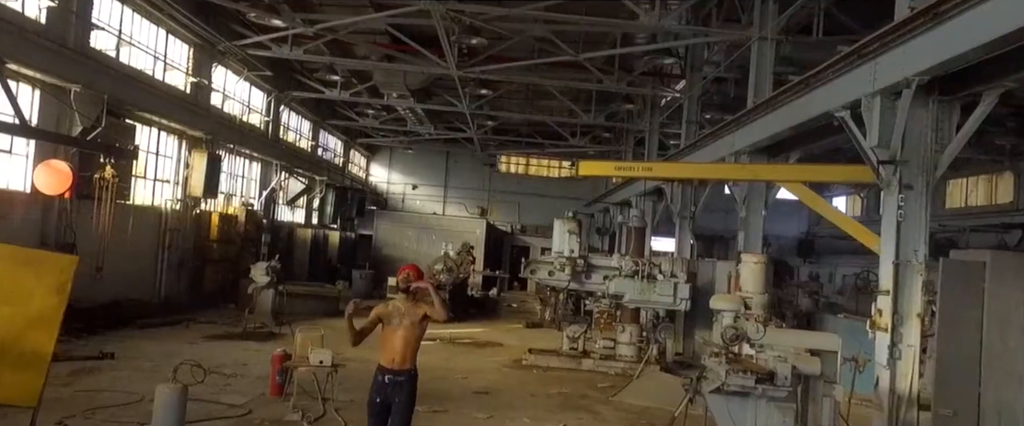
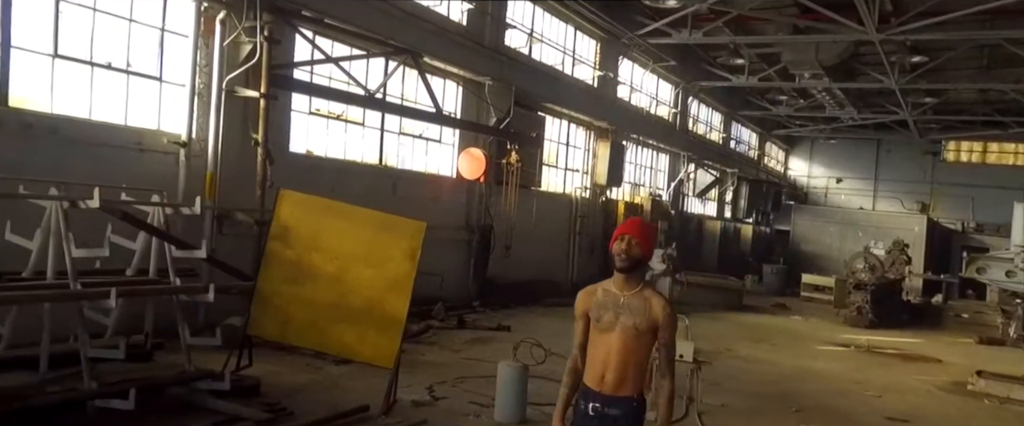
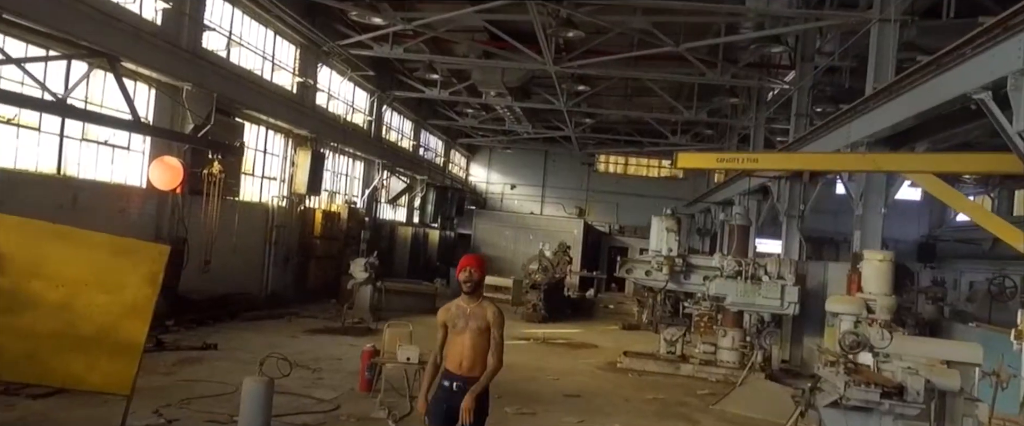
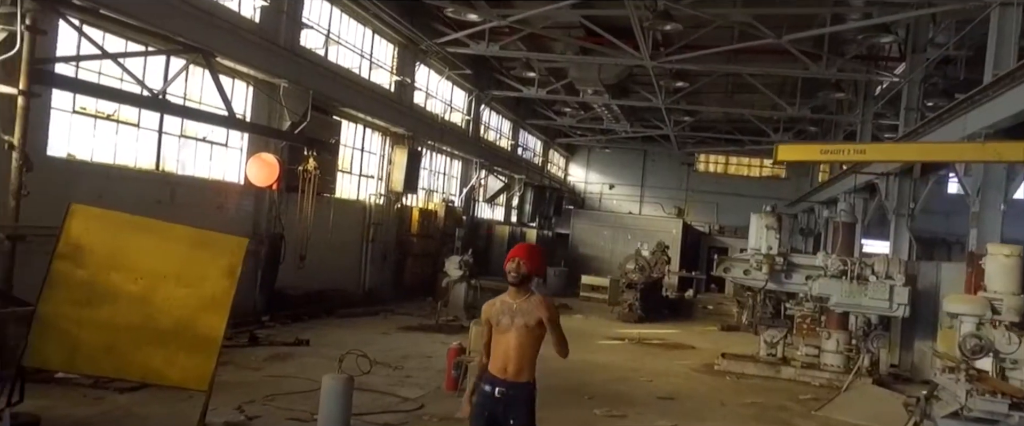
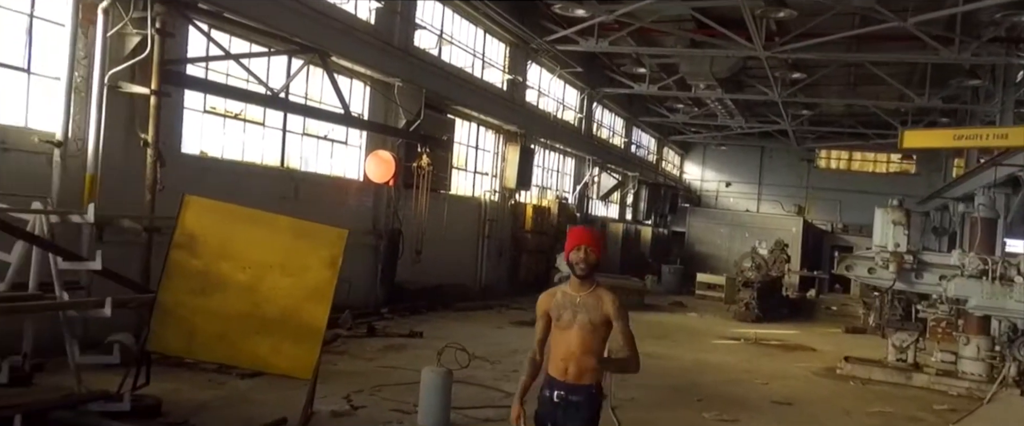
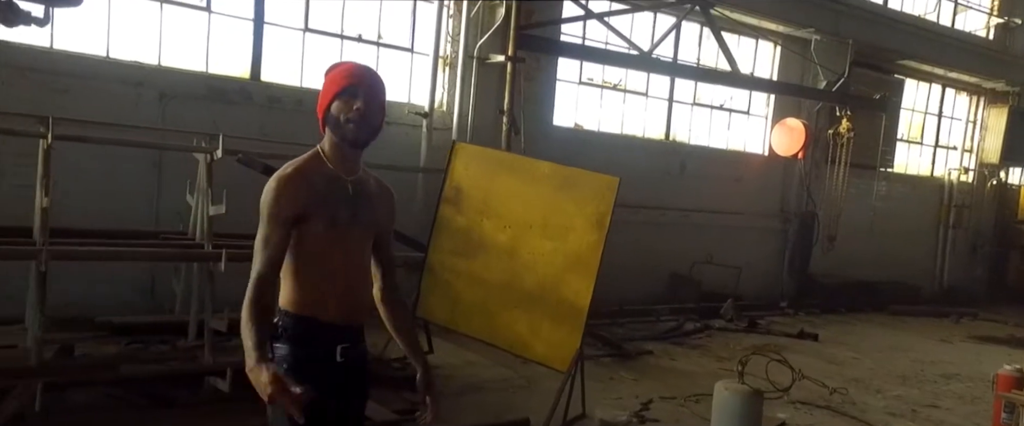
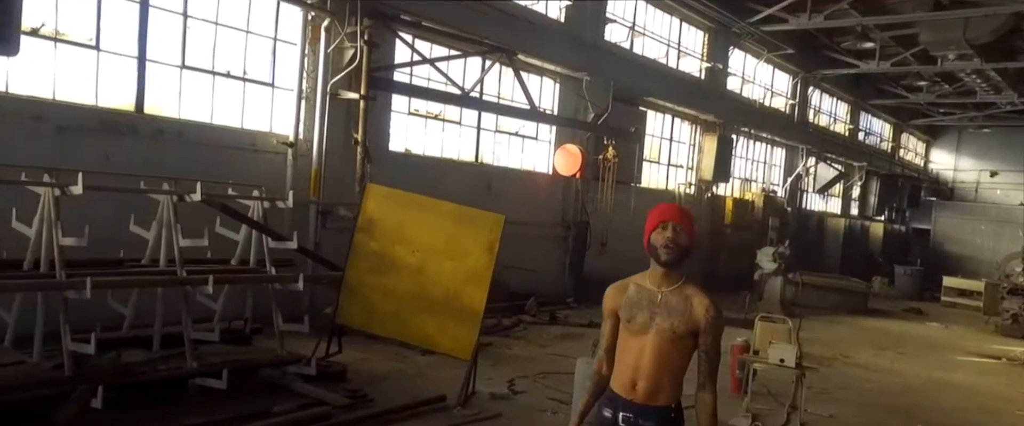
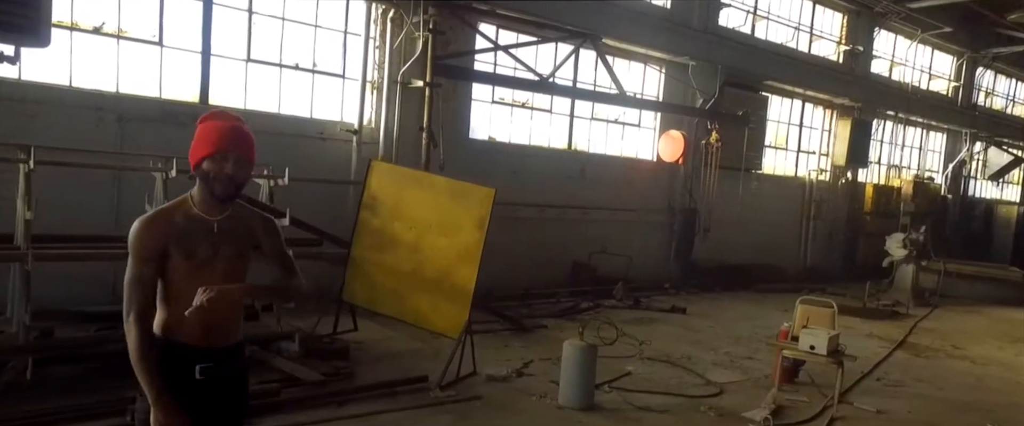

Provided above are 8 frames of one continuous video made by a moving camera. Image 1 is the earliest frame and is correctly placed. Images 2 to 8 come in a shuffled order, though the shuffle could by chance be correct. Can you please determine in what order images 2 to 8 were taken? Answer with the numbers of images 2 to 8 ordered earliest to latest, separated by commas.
3, 4, 5, 2, 7, 8, 6
